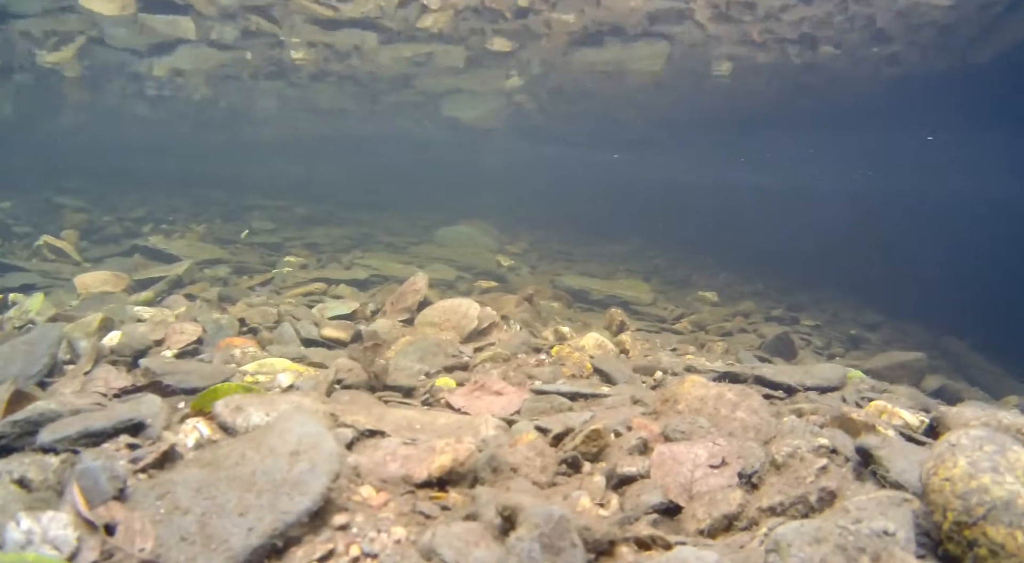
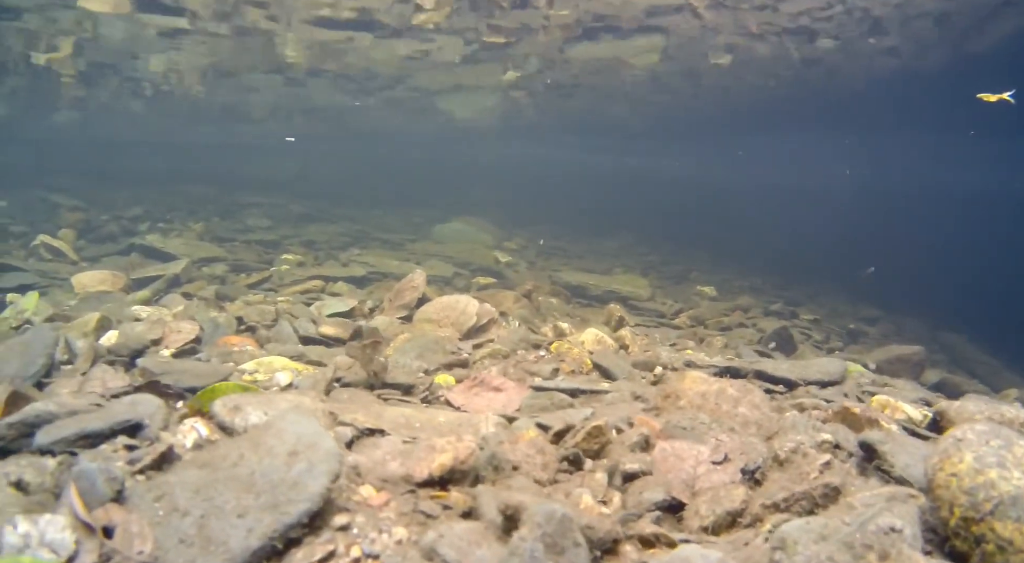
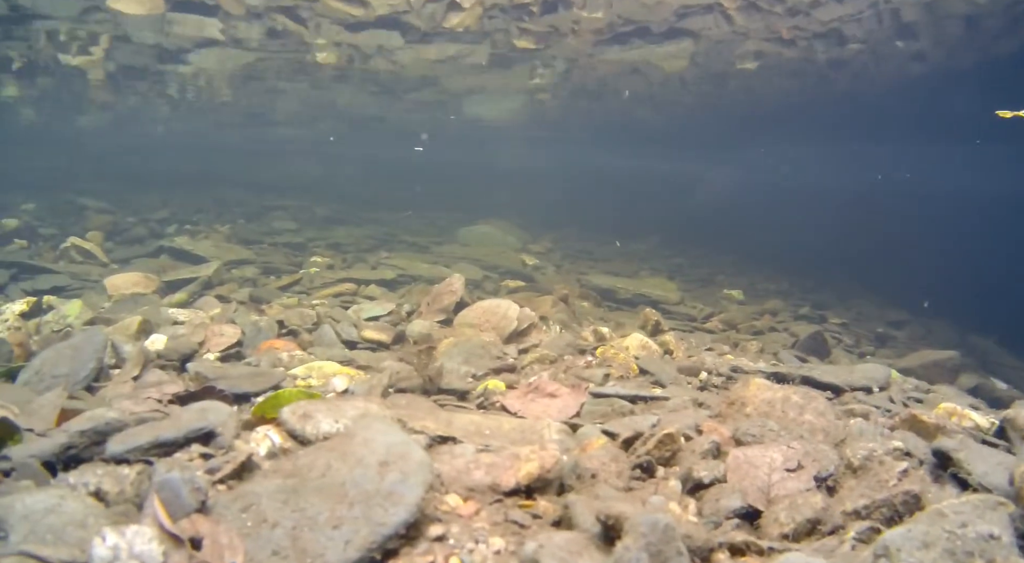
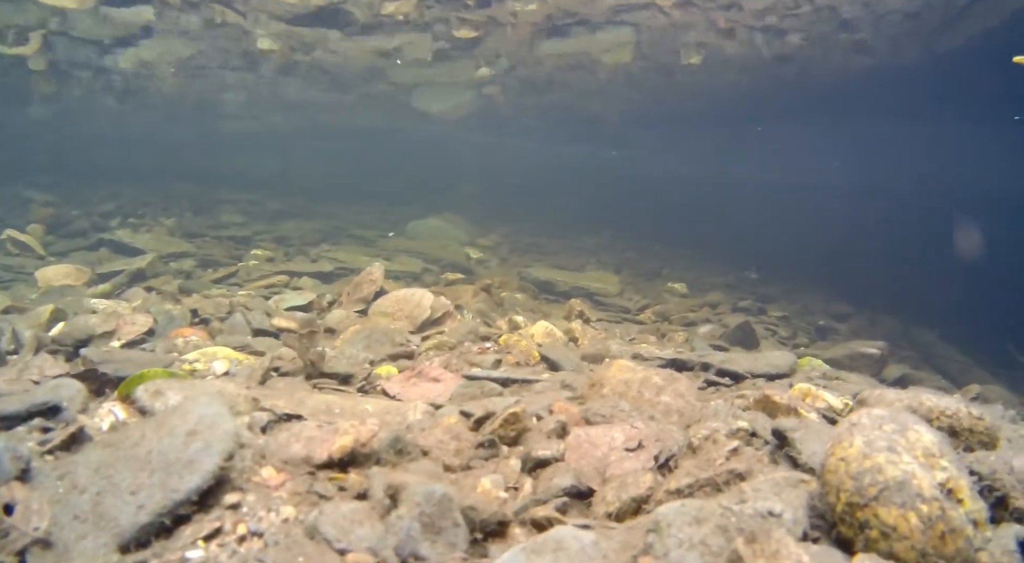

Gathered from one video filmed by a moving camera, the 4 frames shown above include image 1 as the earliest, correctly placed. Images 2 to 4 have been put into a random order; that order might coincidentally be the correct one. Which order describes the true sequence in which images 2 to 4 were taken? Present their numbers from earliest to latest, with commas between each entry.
4, 2, 3
